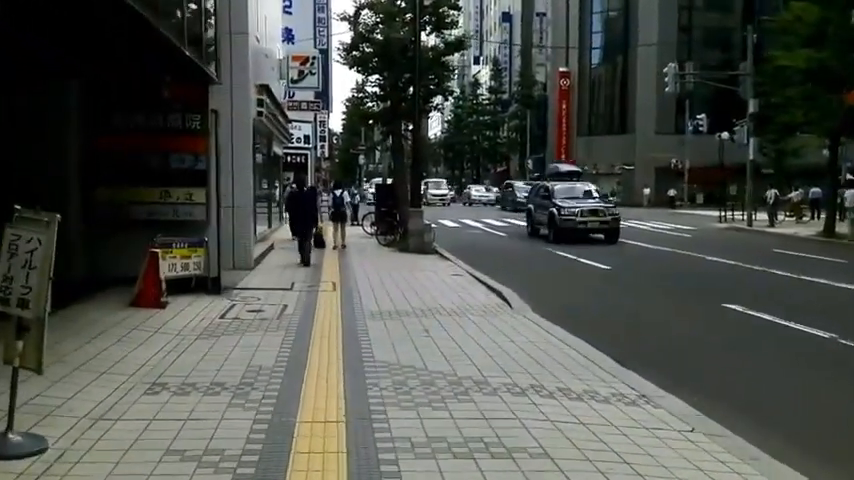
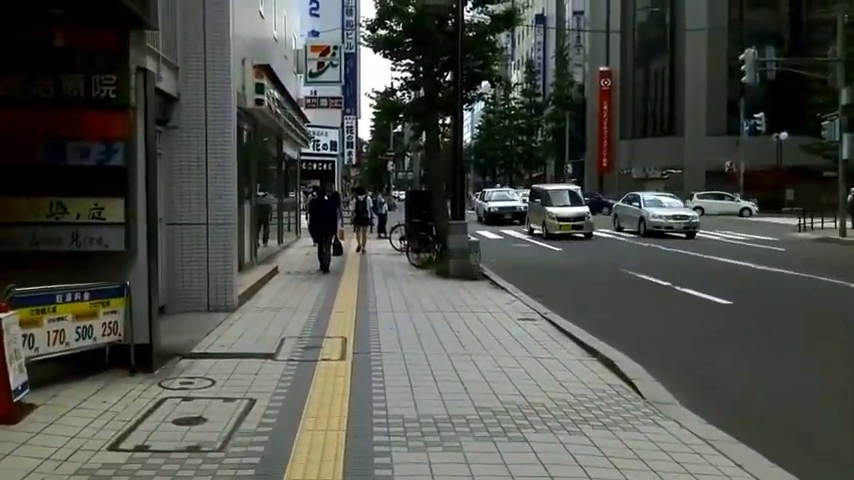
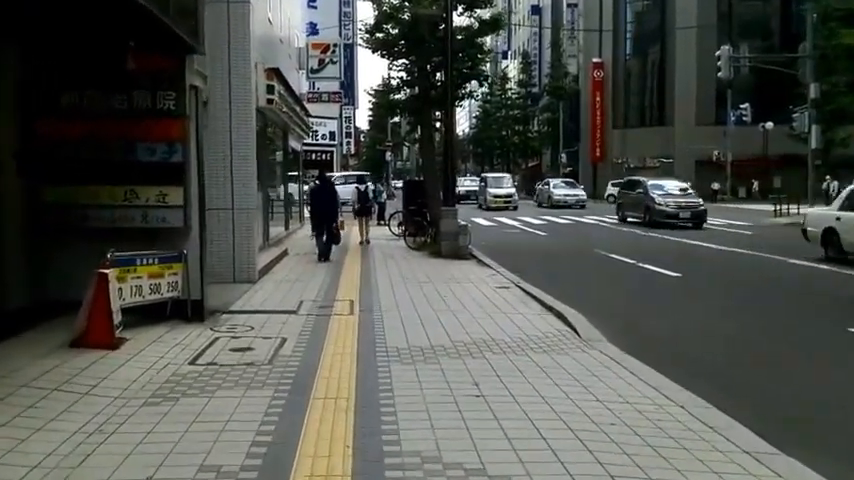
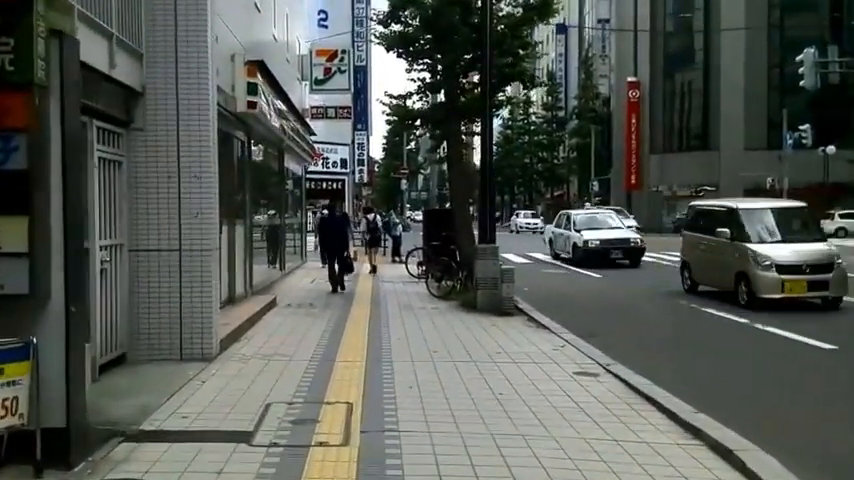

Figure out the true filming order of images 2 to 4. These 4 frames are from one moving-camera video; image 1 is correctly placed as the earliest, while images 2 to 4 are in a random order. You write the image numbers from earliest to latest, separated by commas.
3, 2, 4
